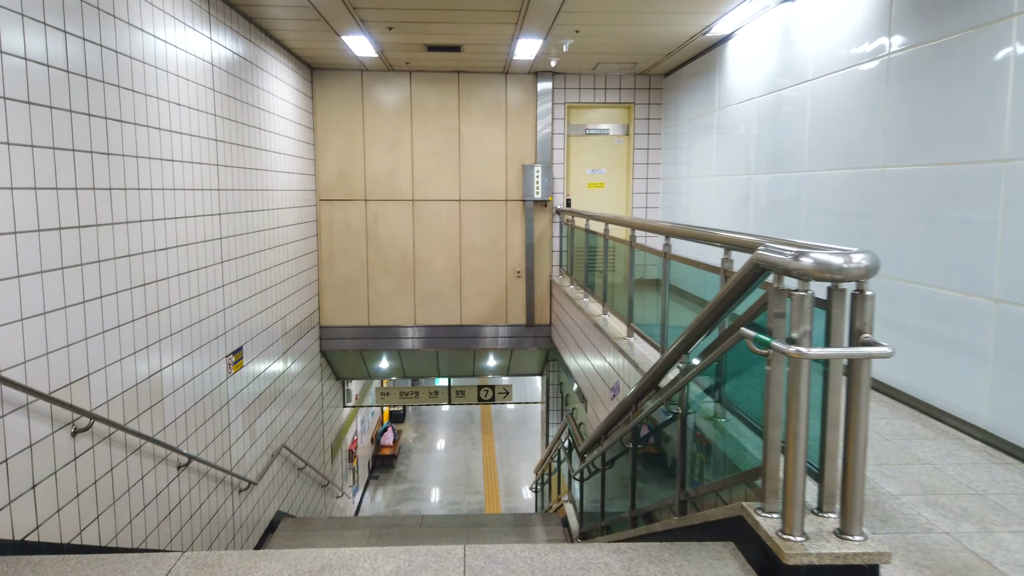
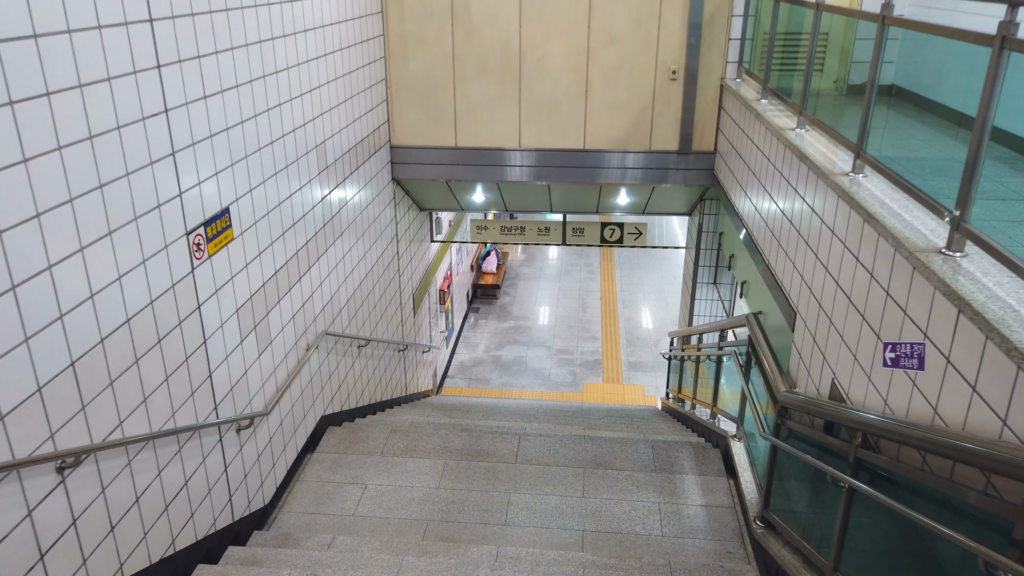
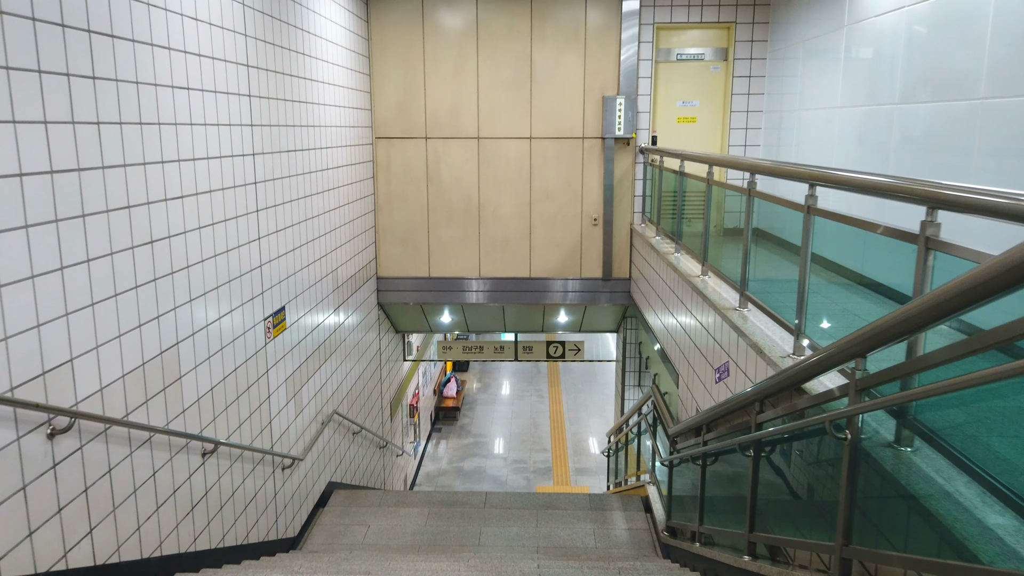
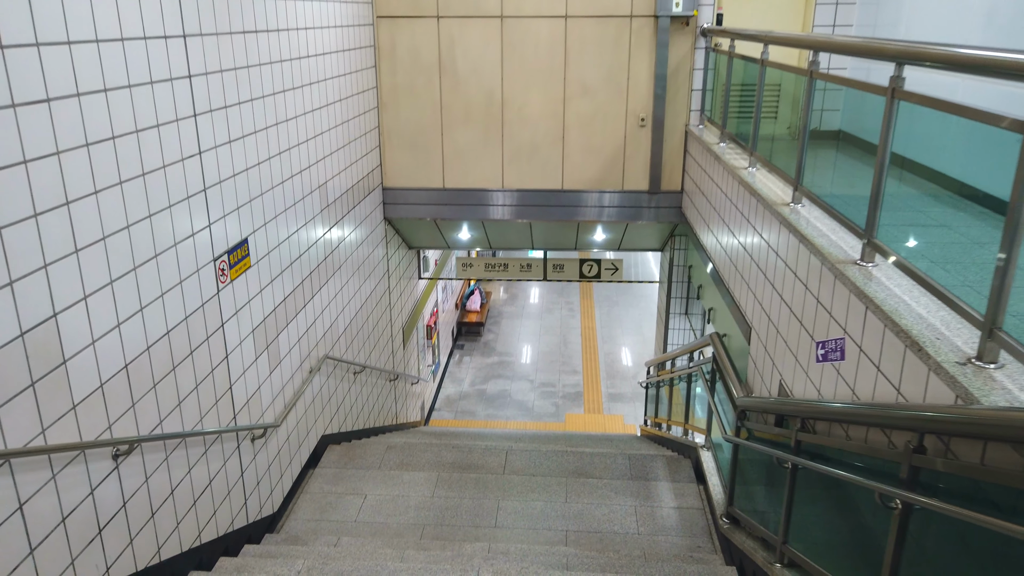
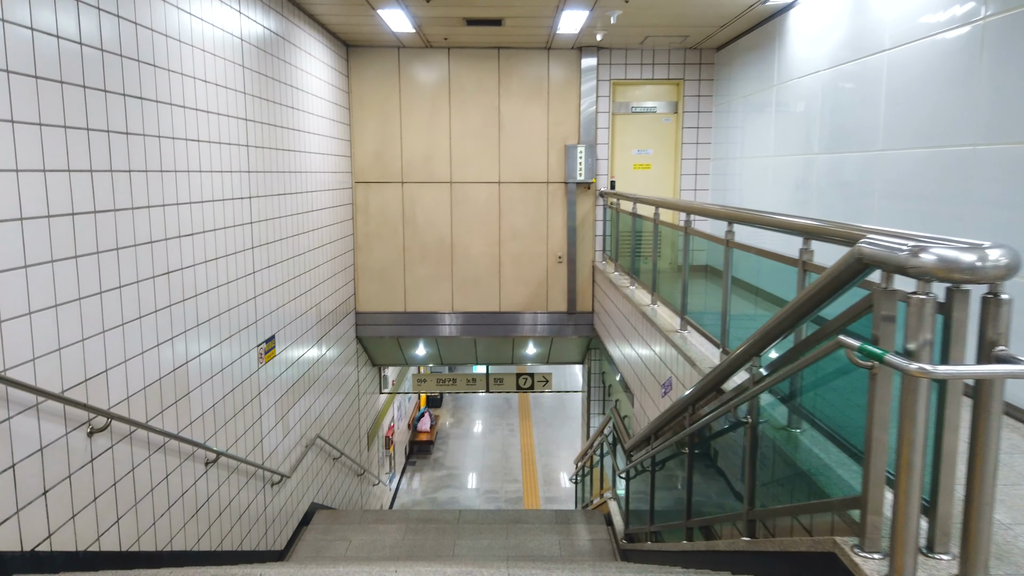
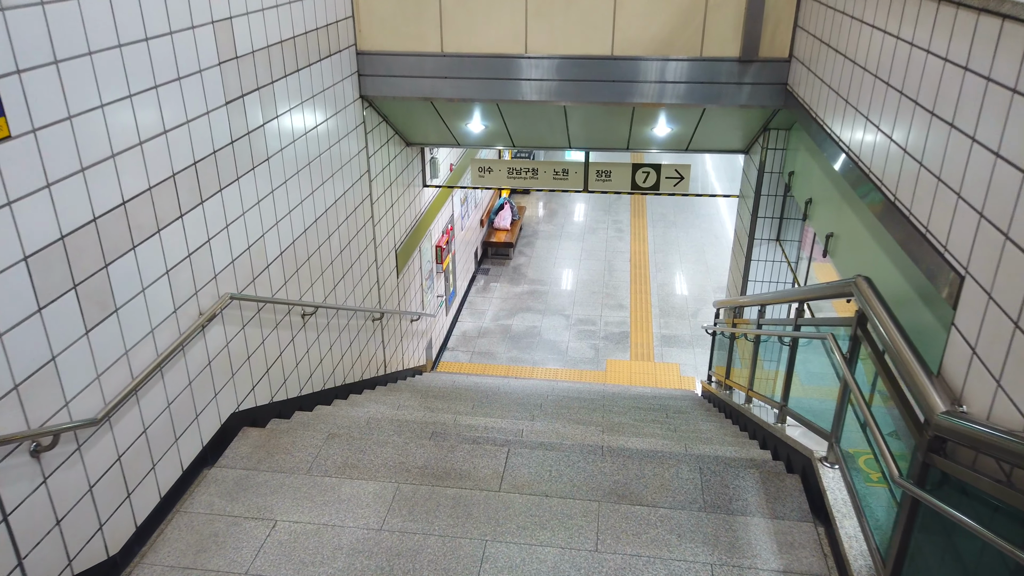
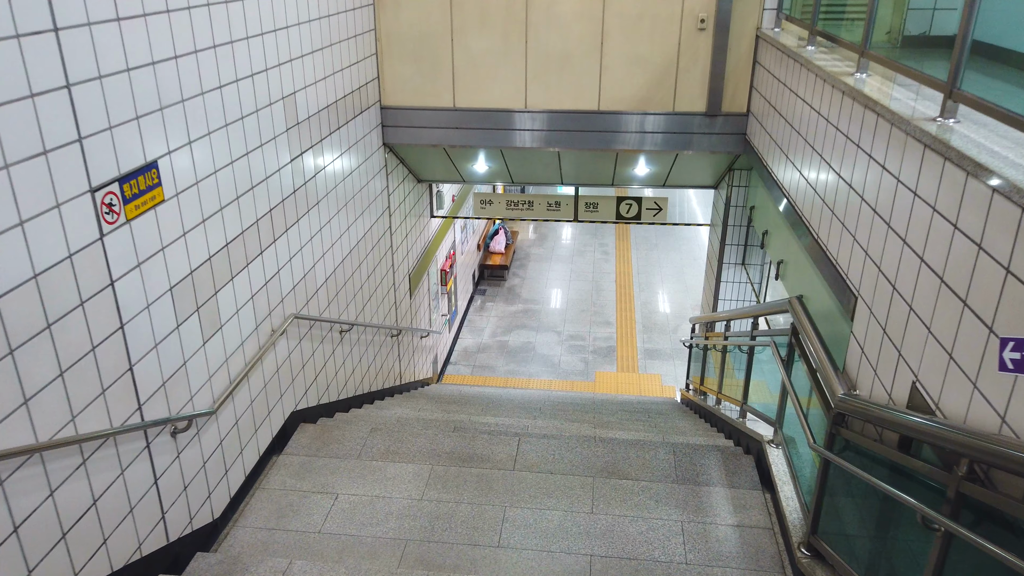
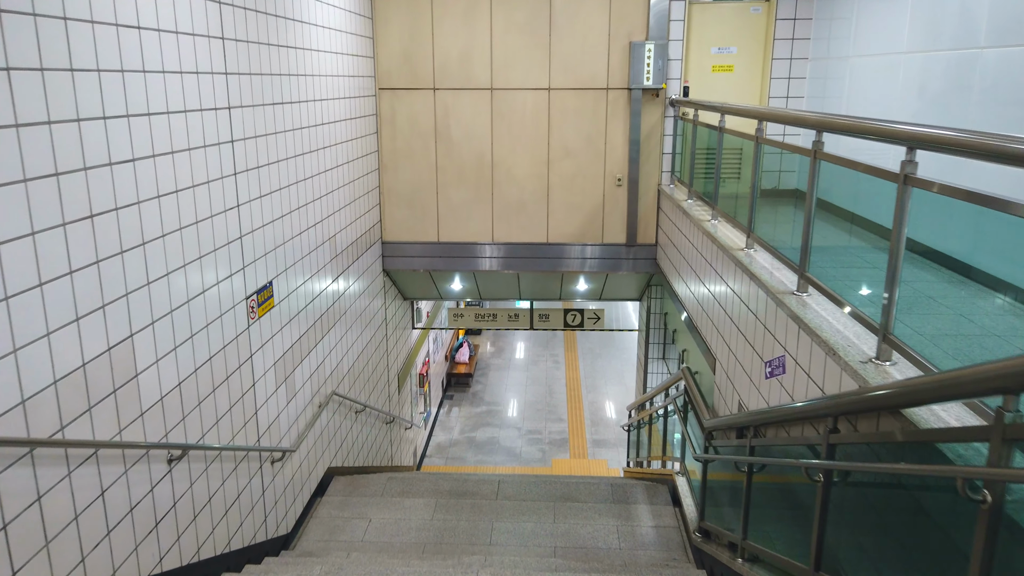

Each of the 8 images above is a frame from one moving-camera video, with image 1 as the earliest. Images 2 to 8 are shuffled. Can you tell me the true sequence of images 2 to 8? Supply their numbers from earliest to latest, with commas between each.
5, 3, 8, 4, 2, 7, 6
